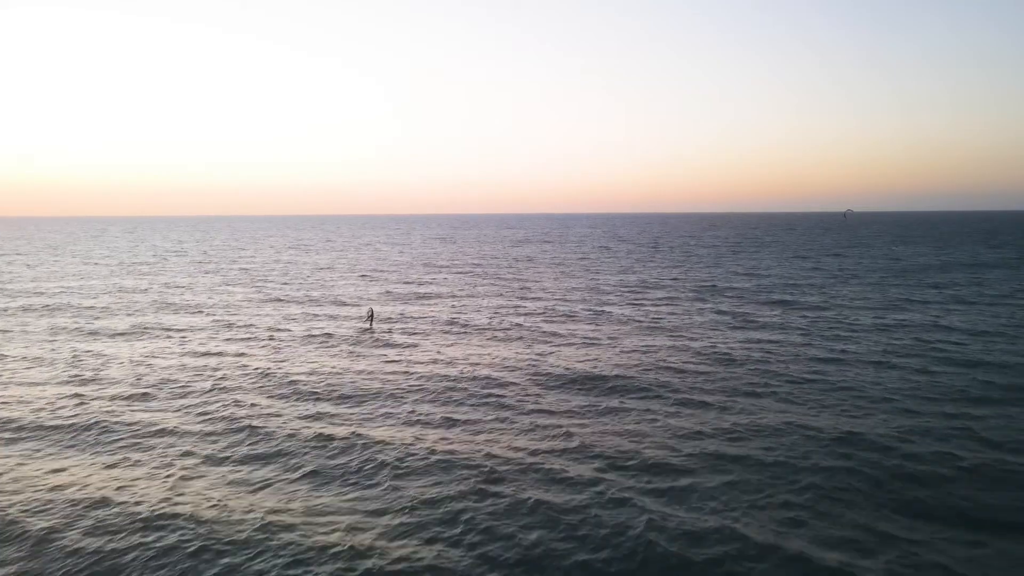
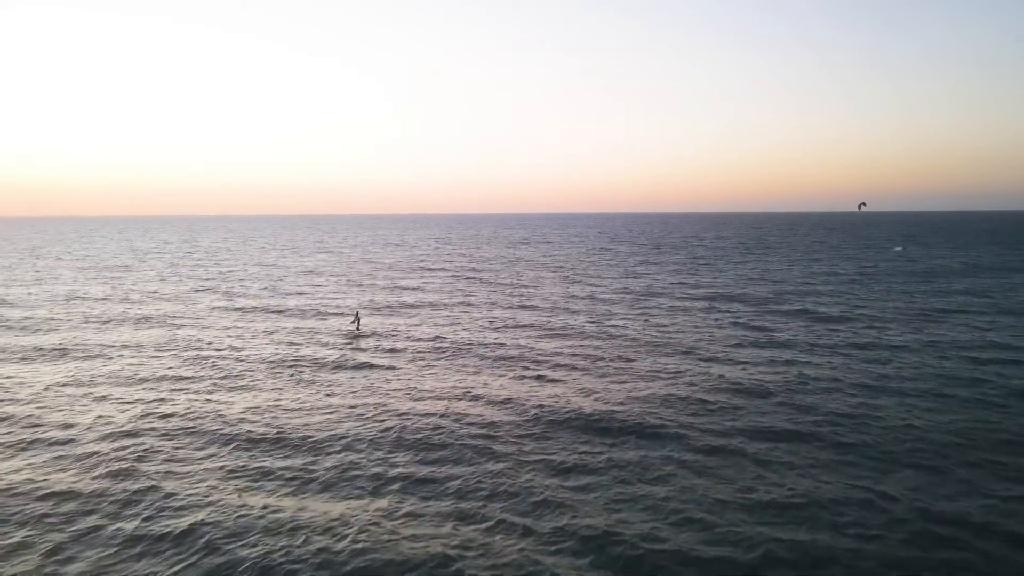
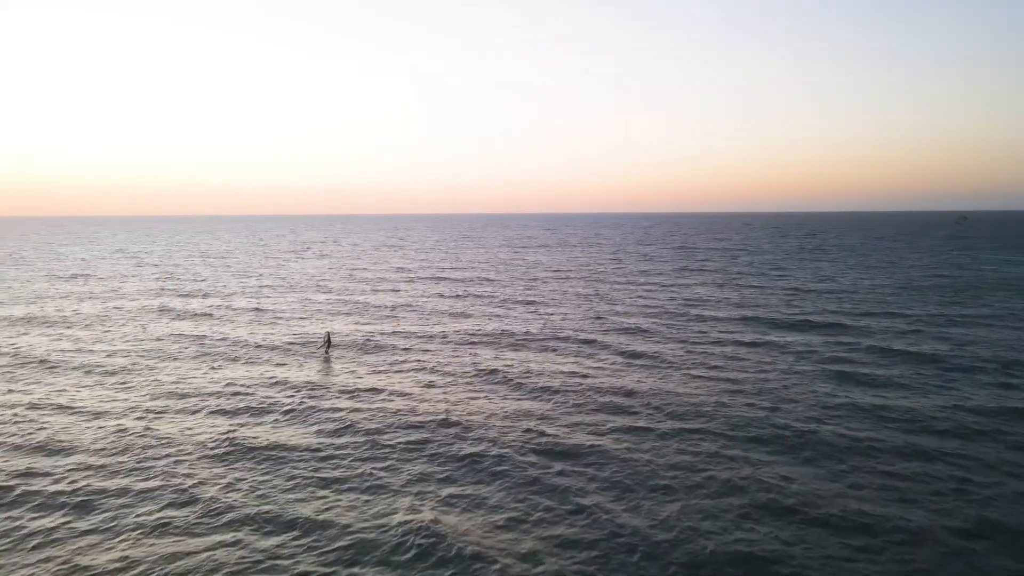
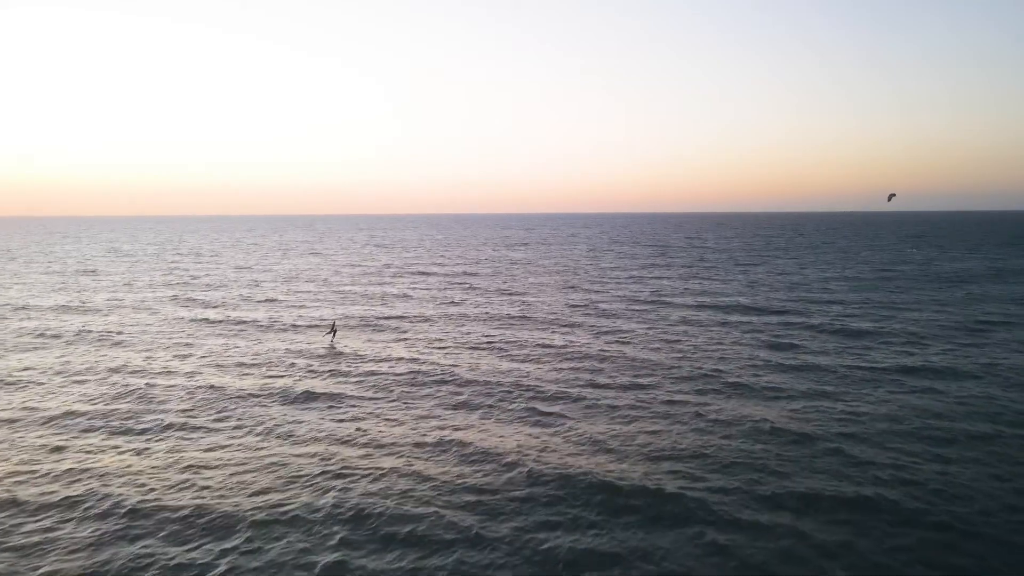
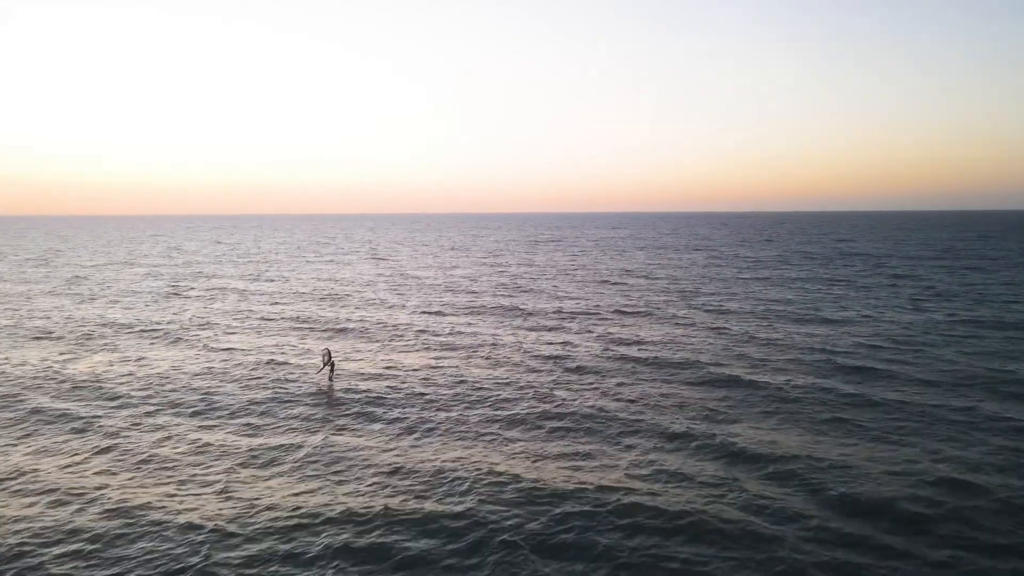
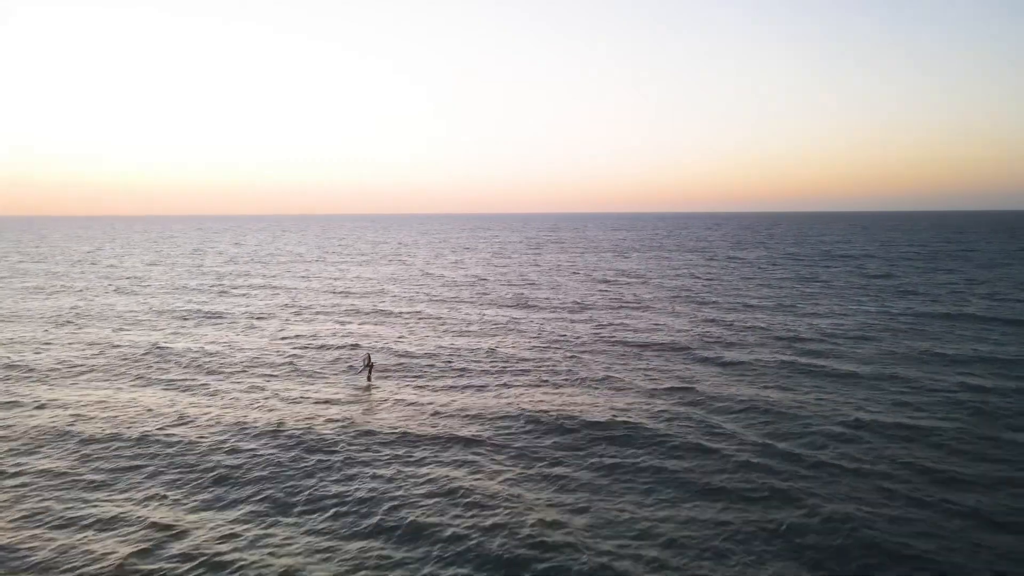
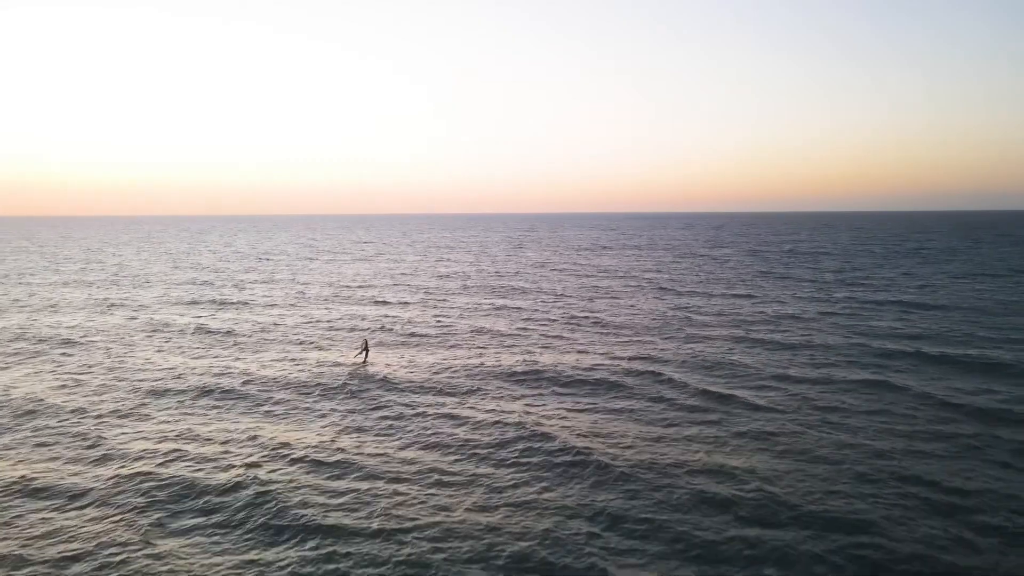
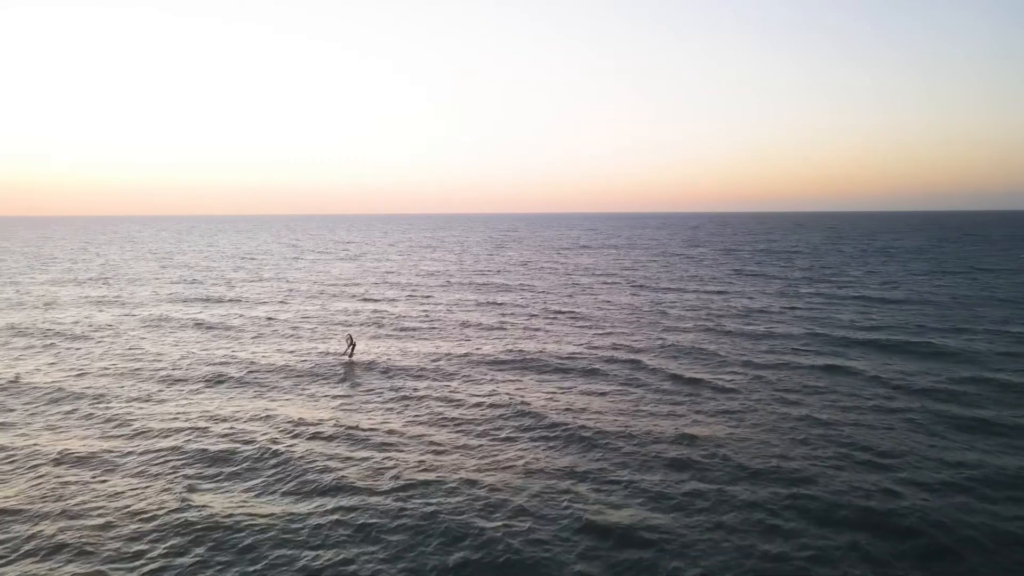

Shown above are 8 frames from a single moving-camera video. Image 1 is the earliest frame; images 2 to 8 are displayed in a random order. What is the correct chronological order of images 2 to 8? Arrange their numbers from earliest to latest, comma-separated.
2, 4, 3, 8, 7, 6, 5
